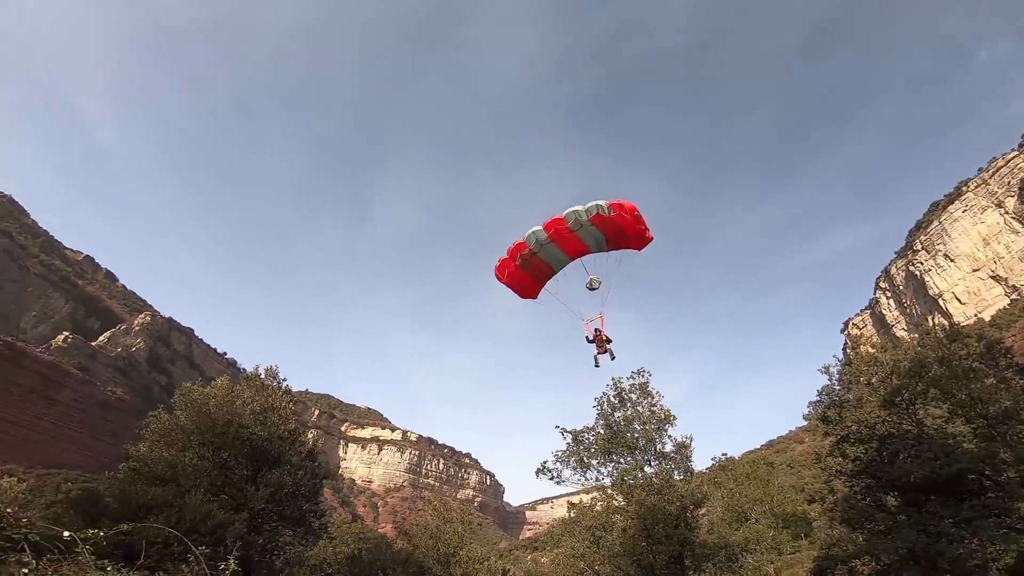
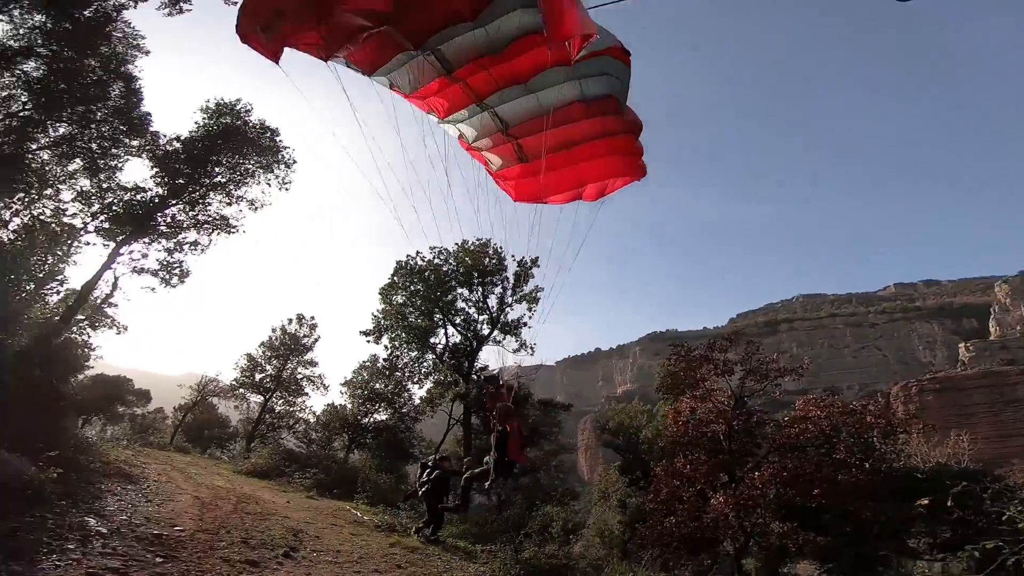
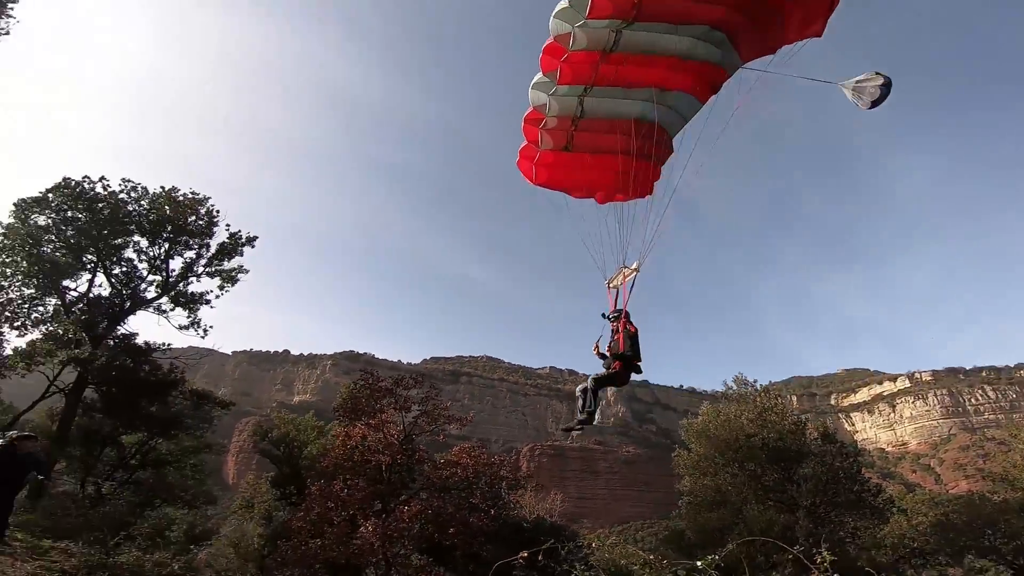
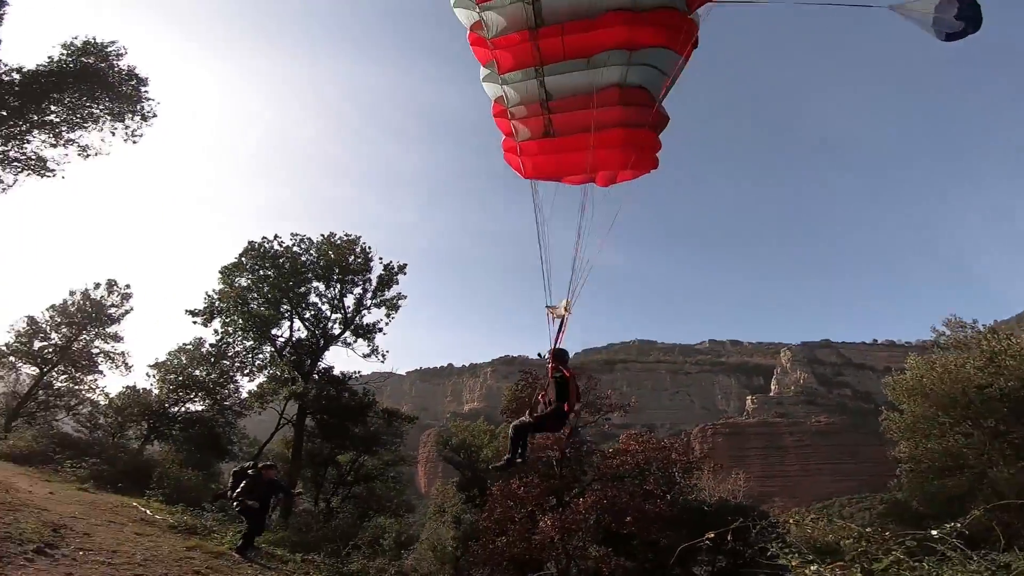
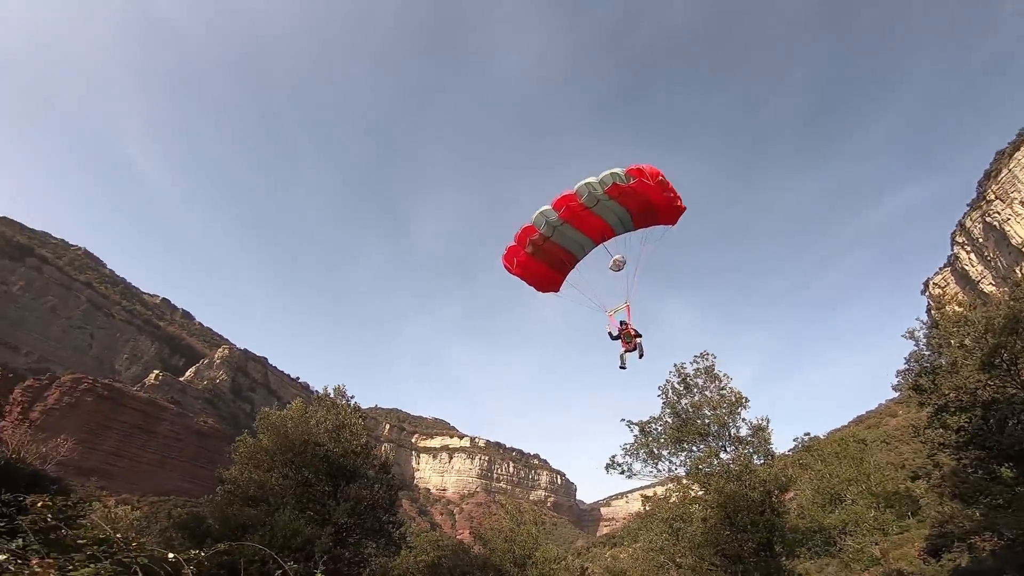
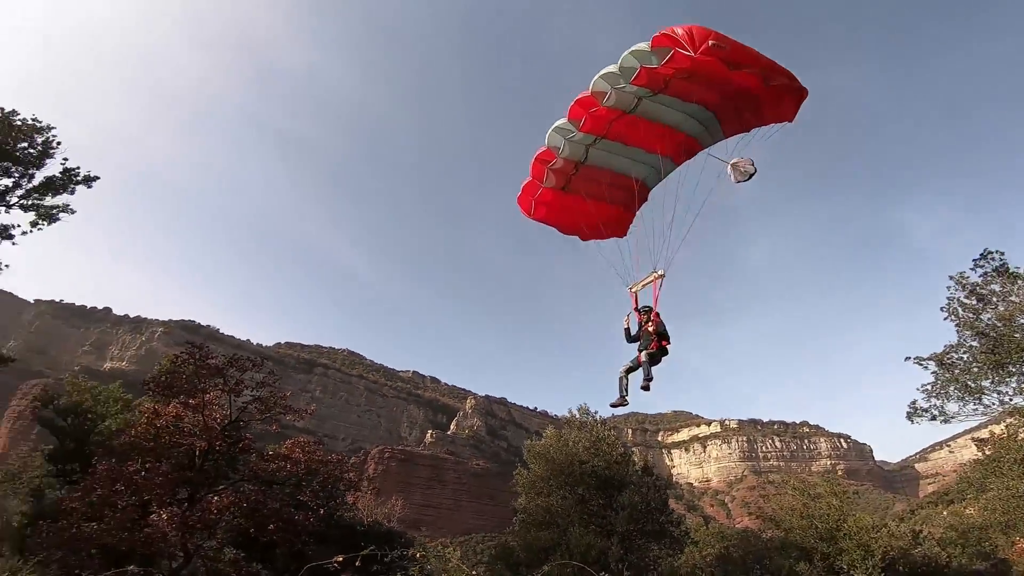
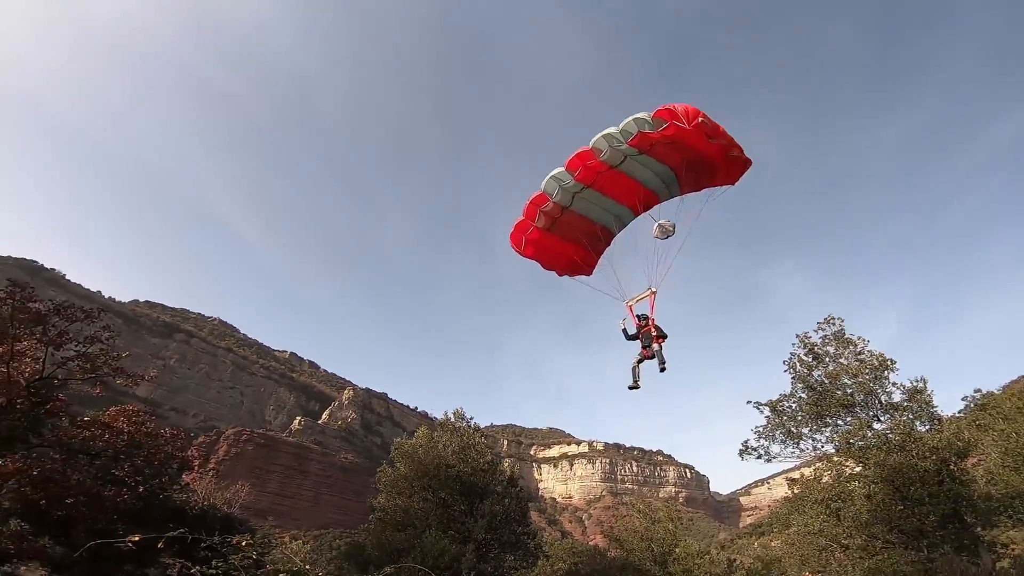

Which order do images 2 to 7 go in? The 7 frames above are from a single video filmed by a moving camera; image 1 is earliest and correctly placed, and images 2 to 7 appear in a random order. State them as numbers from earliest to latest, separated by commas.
5, 7, 6, 3, 4, 2
